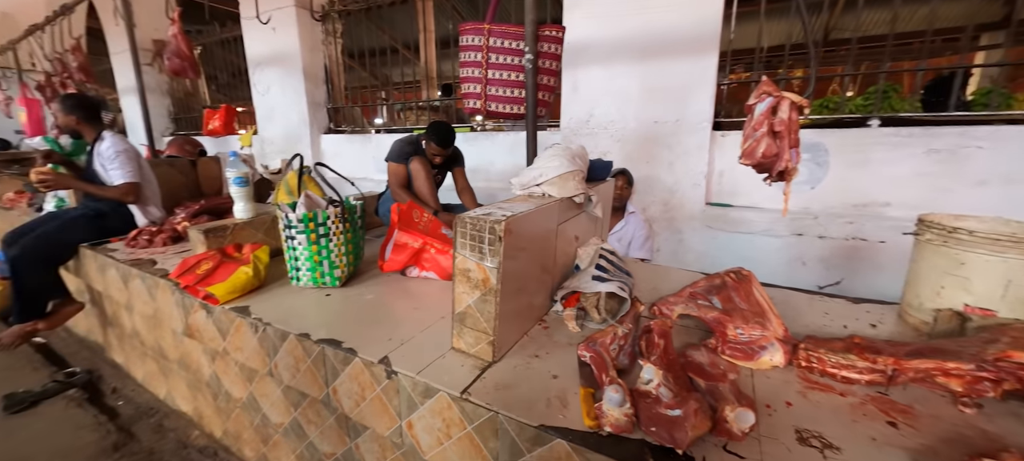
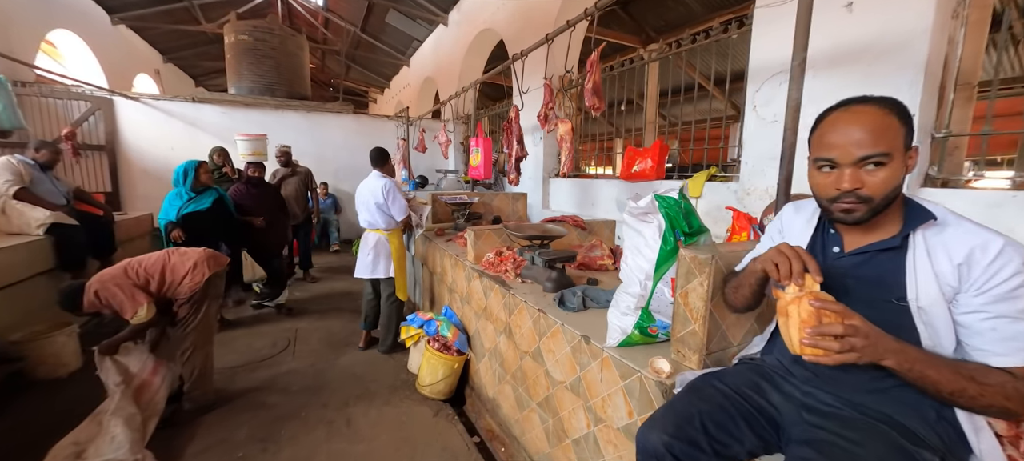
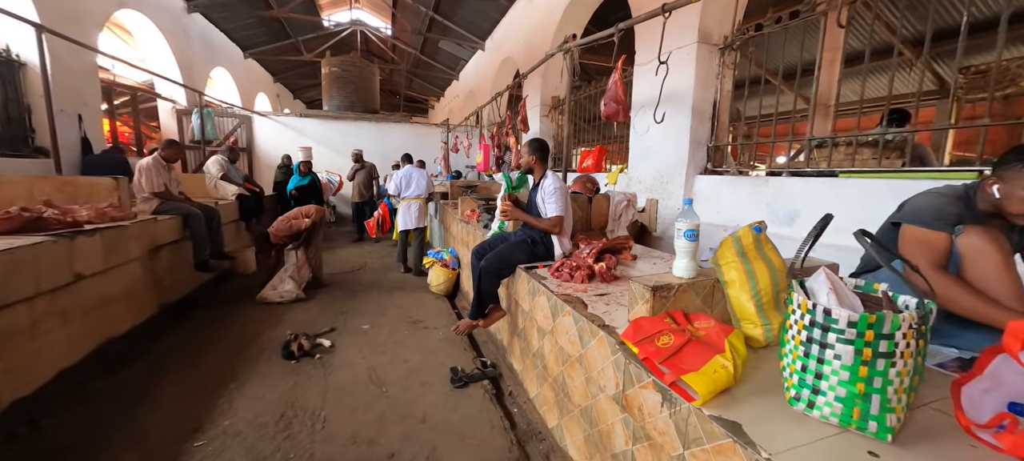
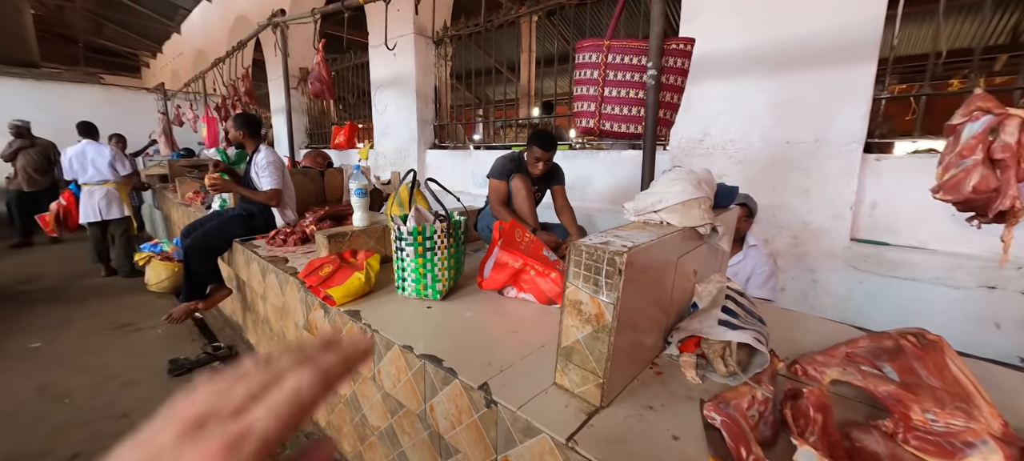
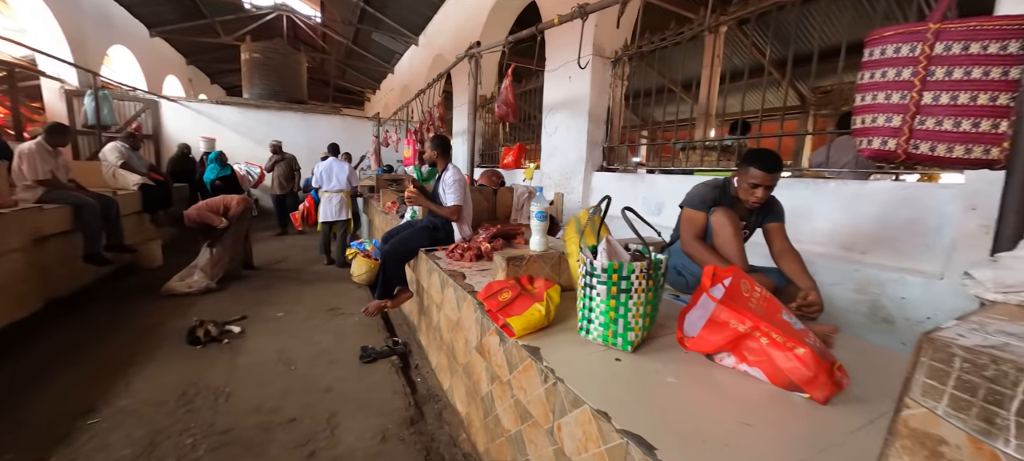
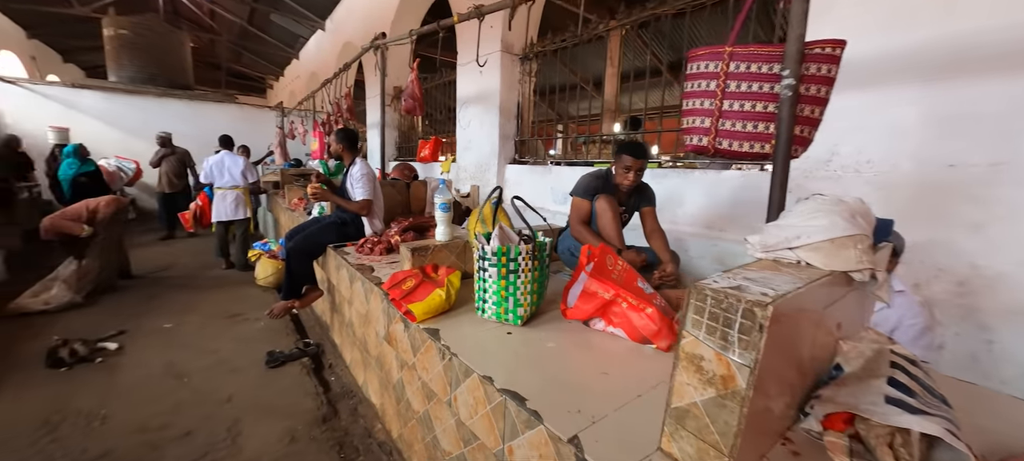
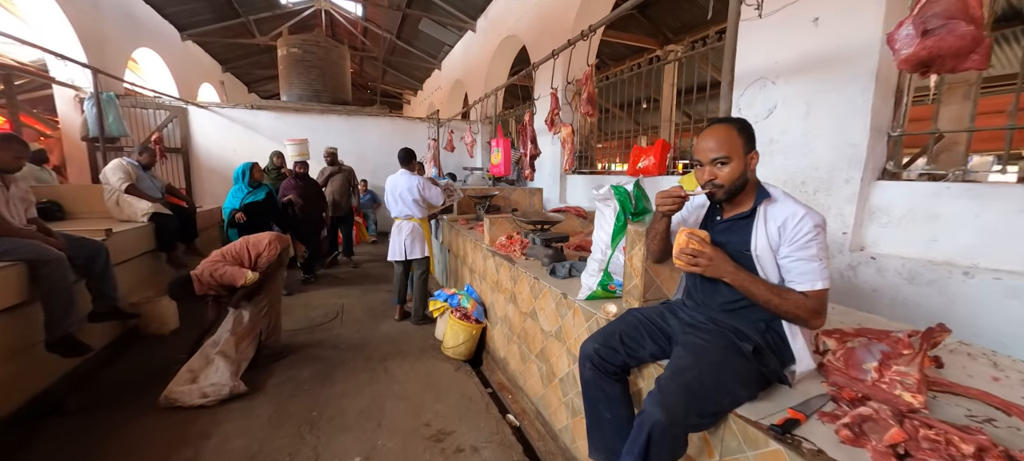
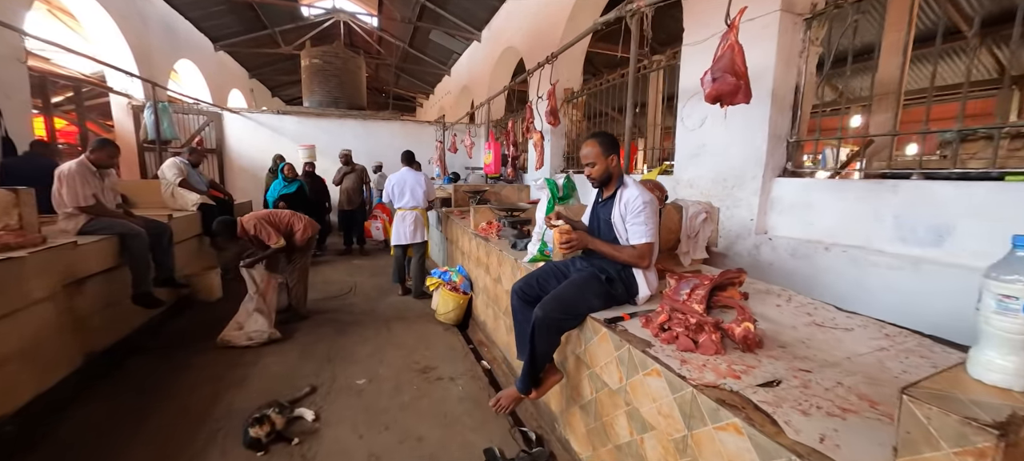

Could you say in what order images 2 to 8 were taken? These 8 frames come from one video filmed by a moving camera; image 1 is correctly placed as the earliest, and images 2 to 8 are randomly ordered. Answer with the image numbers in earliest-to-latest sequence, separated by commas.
4, 6, 5, 3, 8, 7, 2
